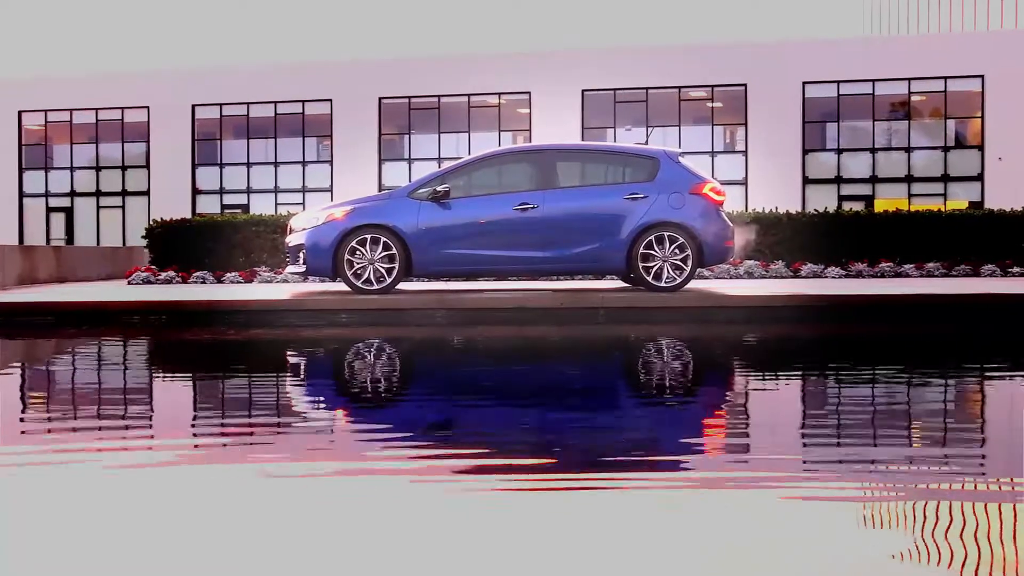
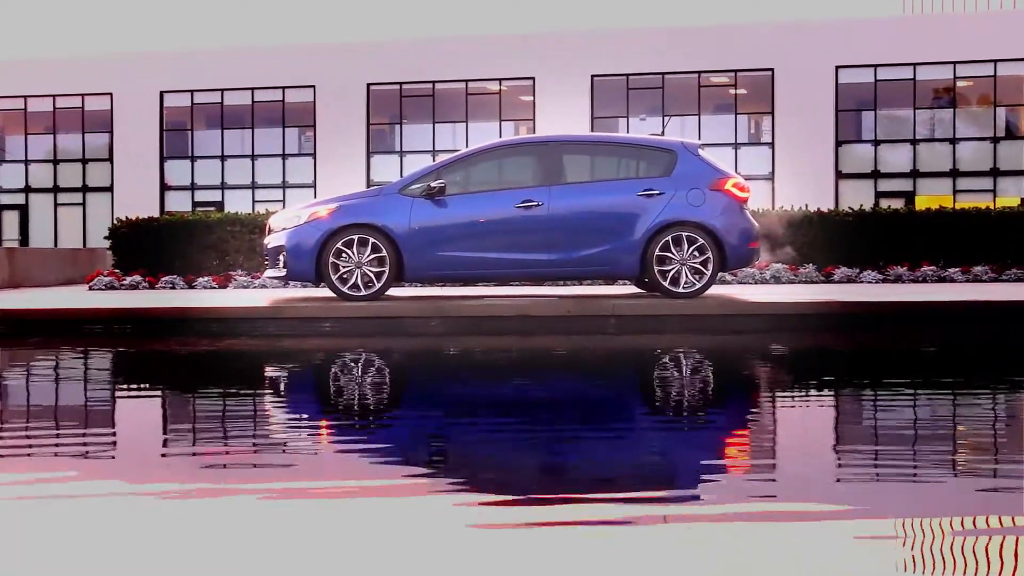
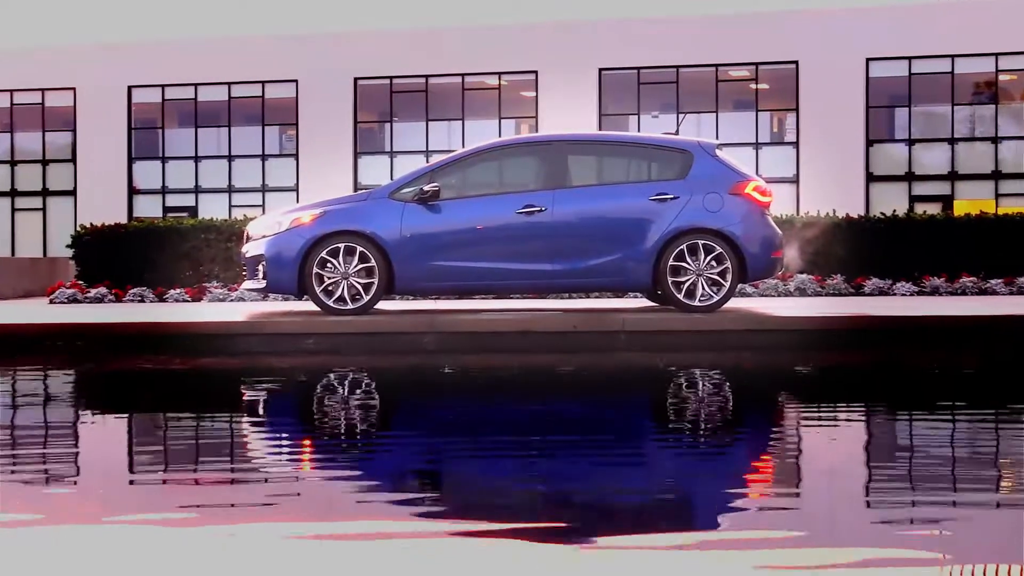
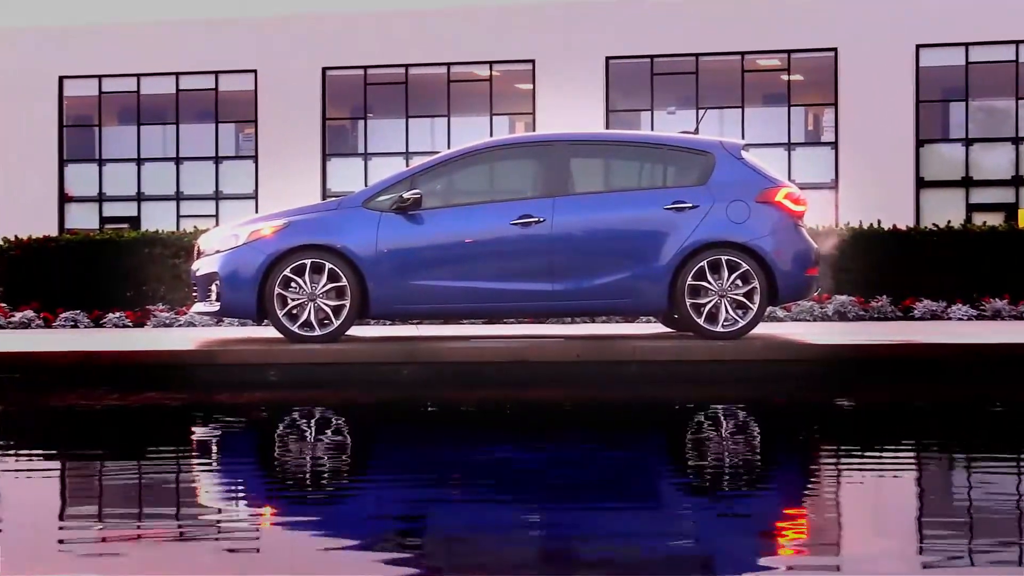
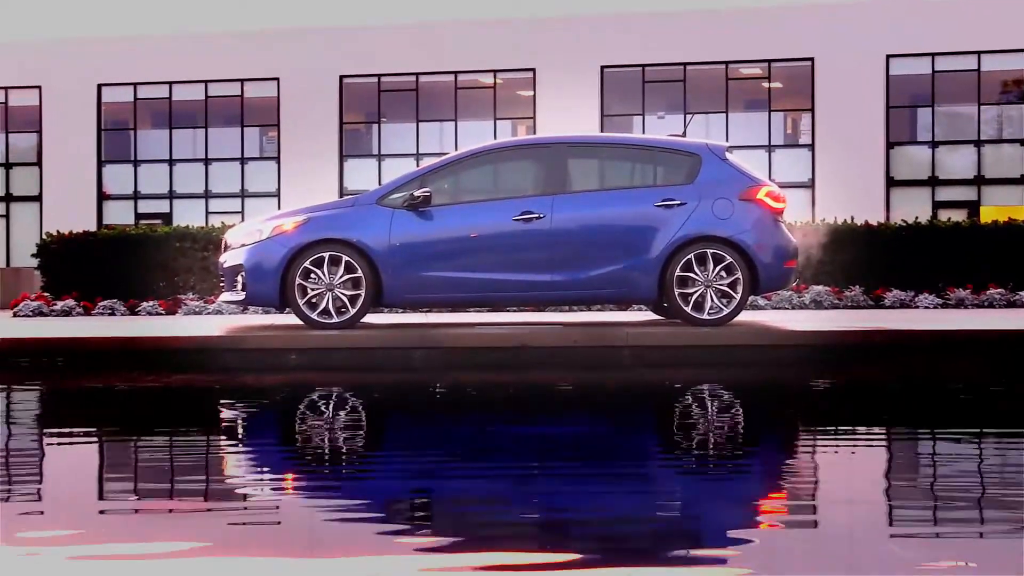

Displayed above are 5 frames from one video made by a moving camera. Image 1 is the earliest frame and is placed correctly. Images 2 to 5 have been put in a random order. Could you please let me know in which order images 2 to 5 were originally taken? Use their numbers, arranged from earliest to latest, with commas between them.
2, 3, 5, 4
